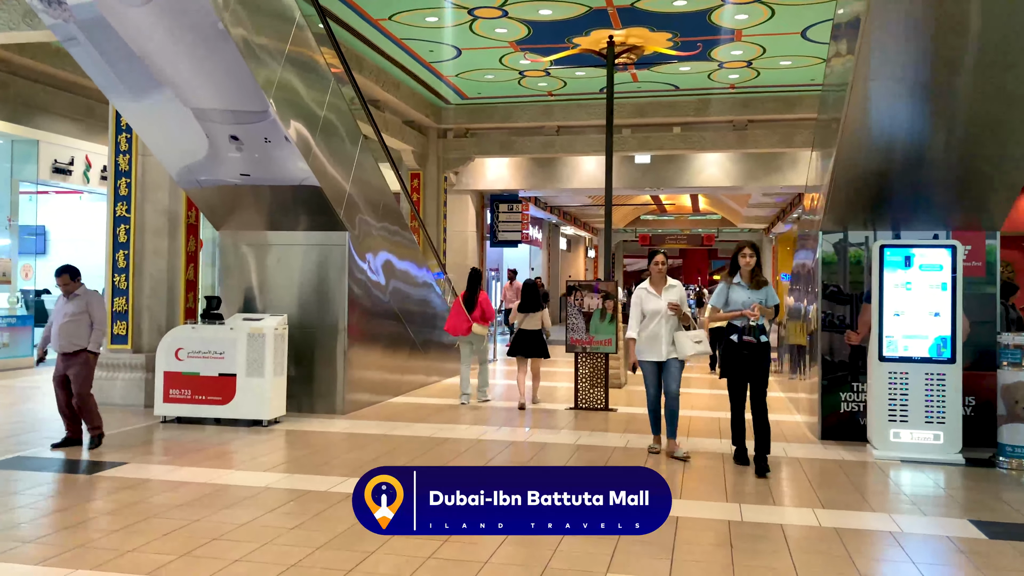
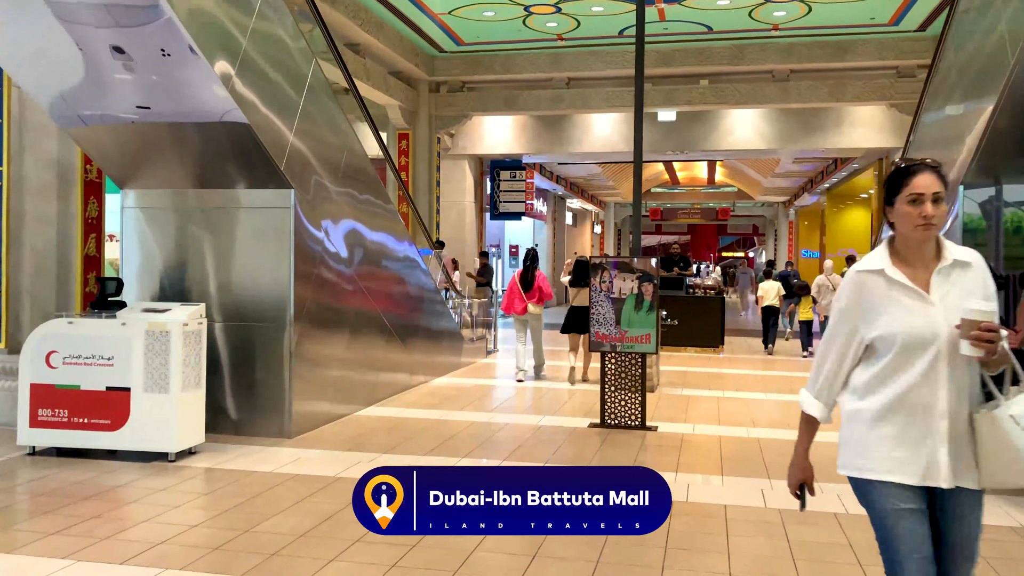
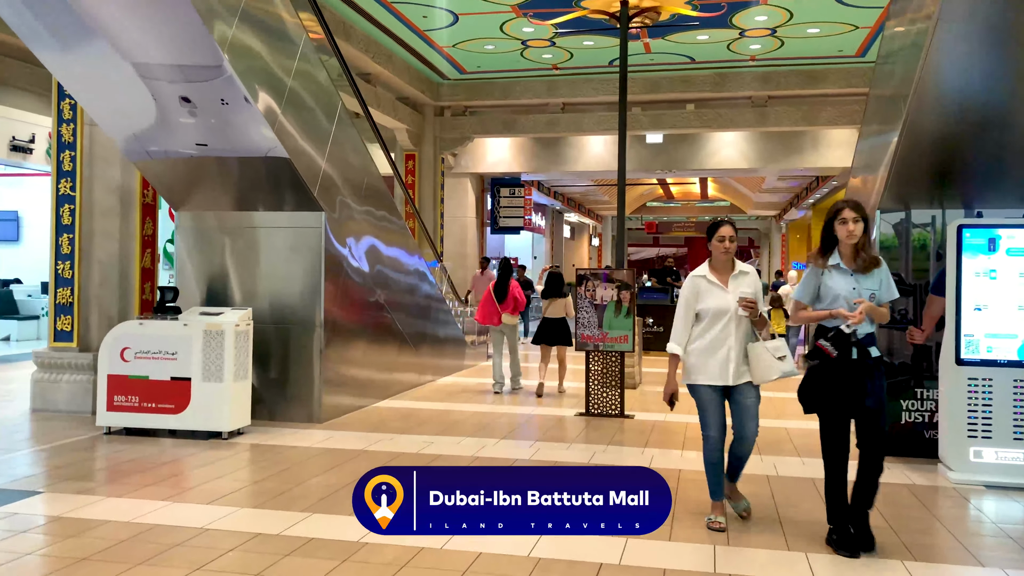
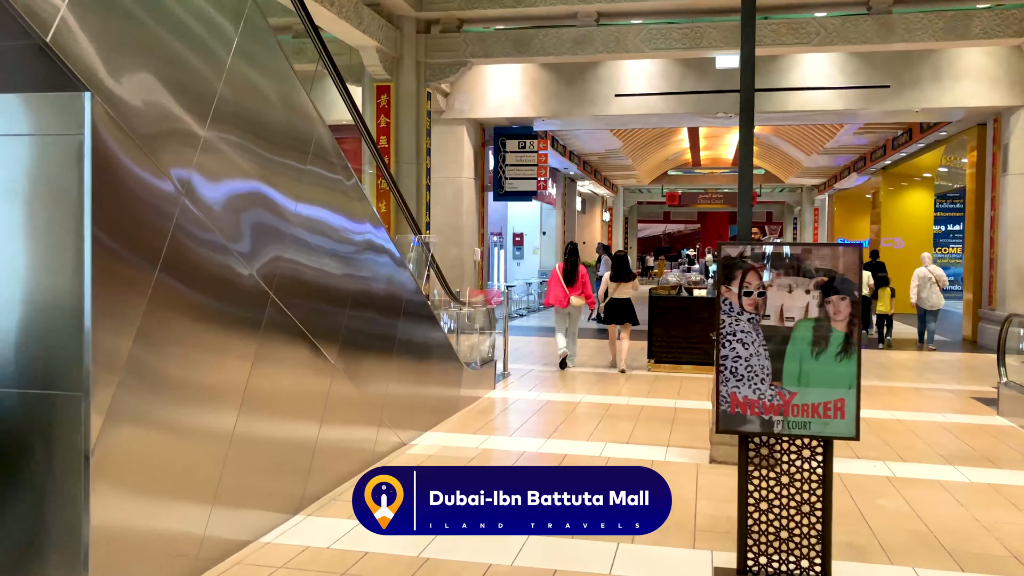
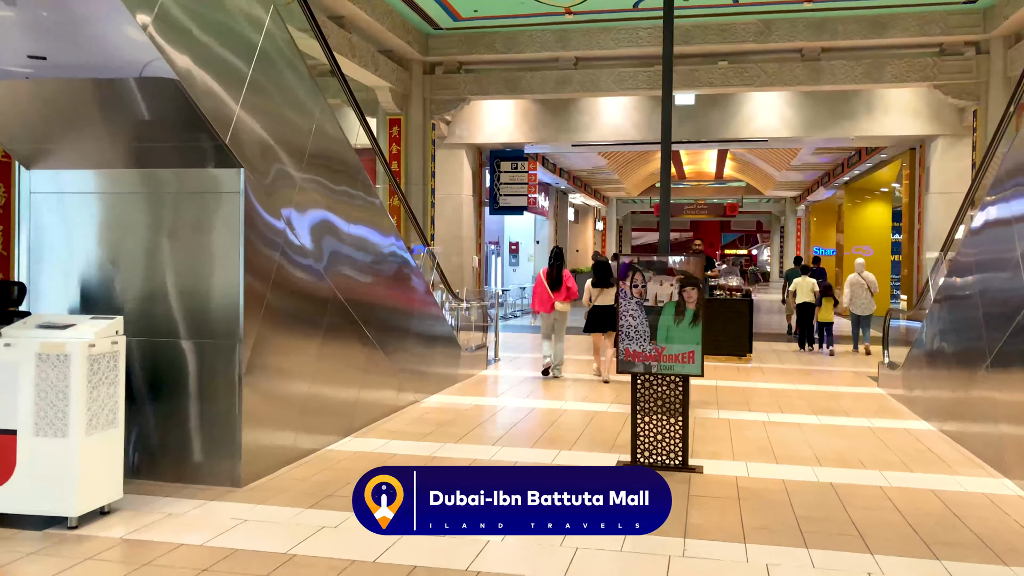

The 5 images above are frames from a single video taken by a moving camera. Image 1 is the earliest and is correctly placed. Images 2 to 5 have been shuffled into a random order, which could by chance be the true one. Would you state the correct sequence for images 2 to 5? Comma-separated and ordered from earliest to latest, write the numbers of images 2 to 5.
3, 2, 5, 4
